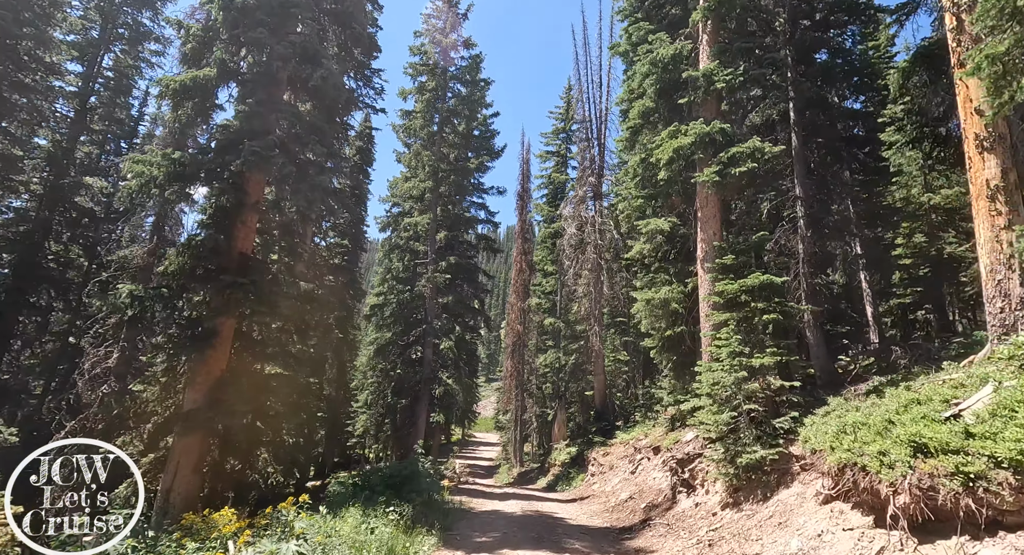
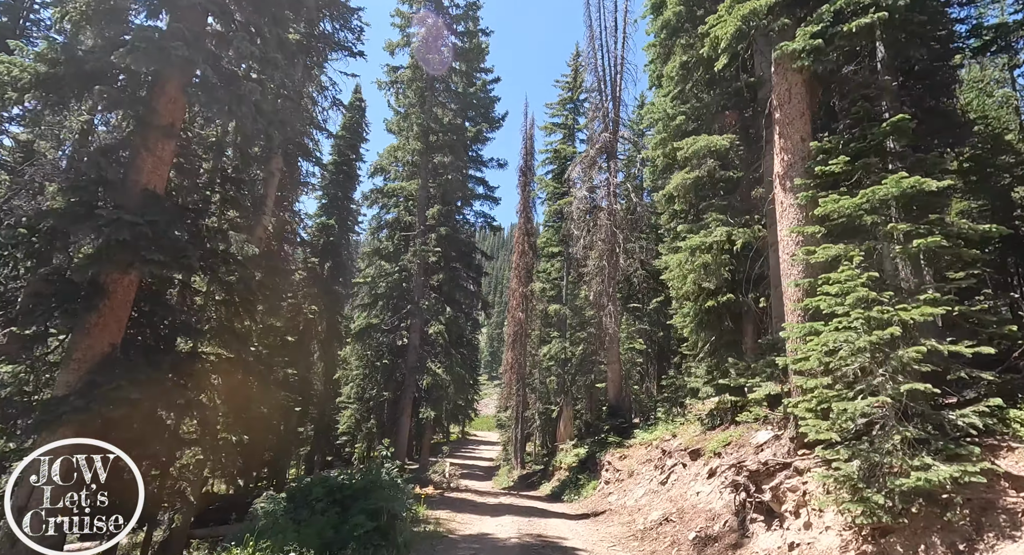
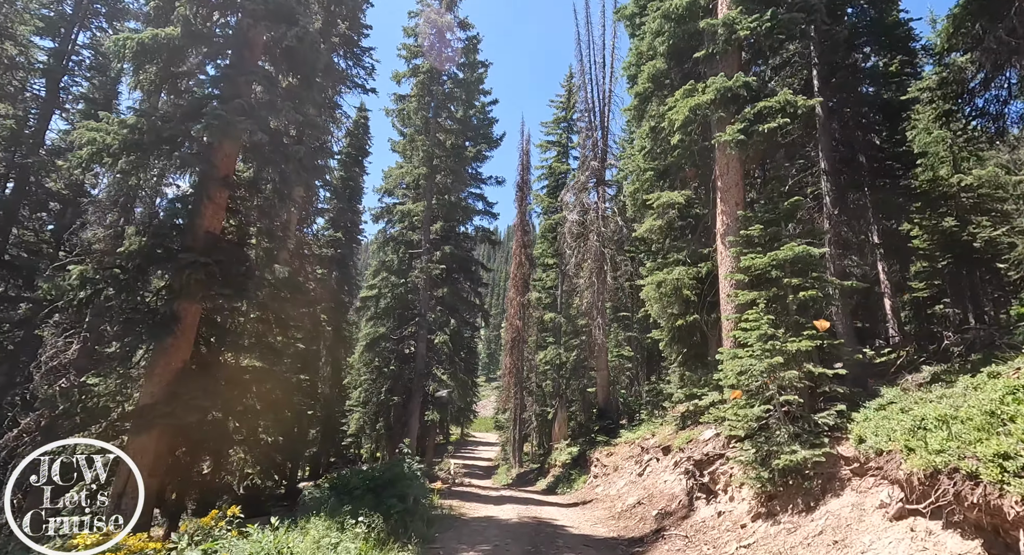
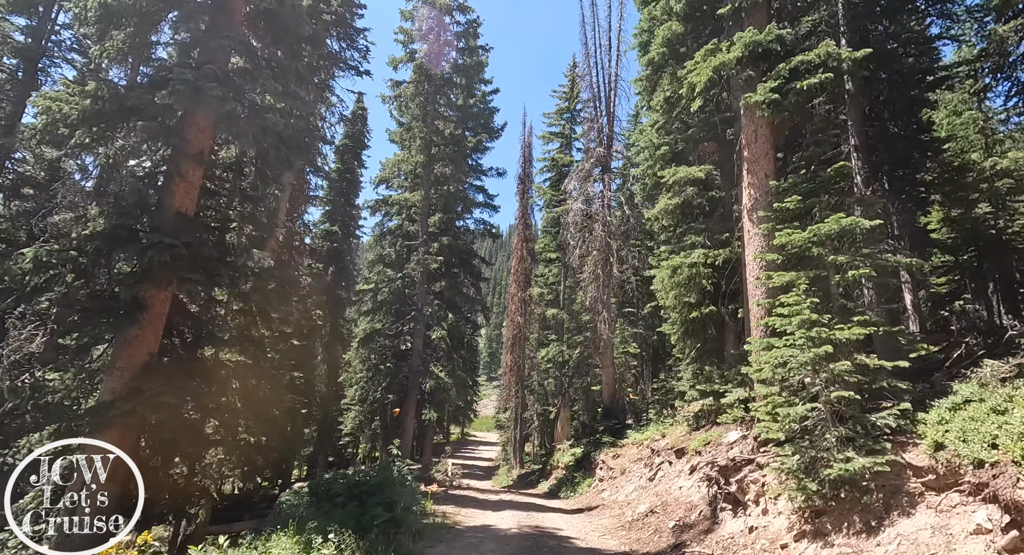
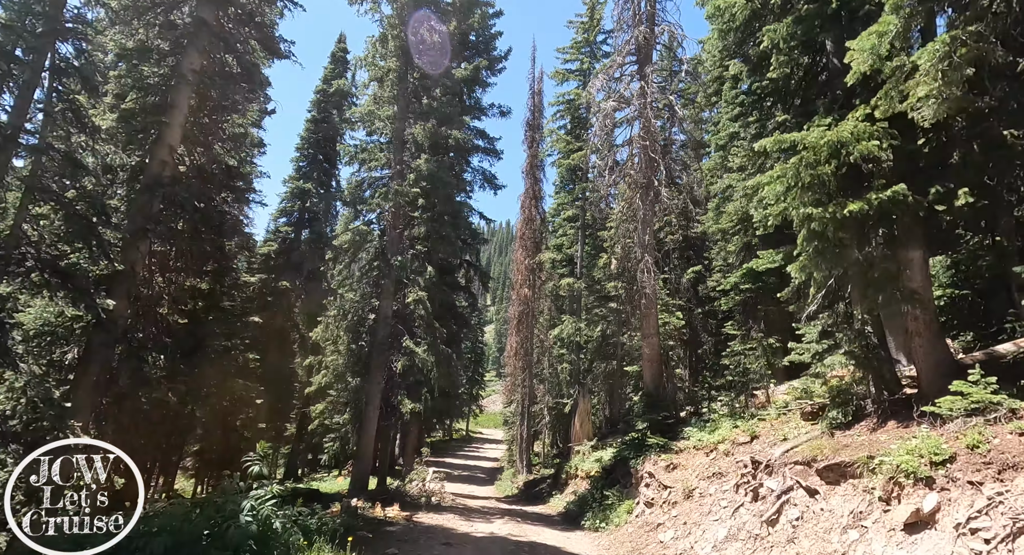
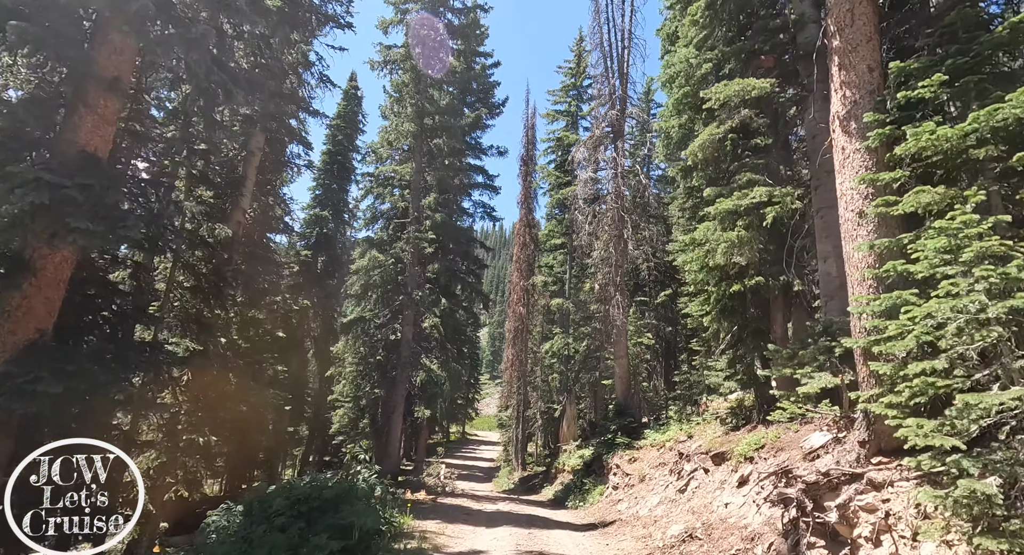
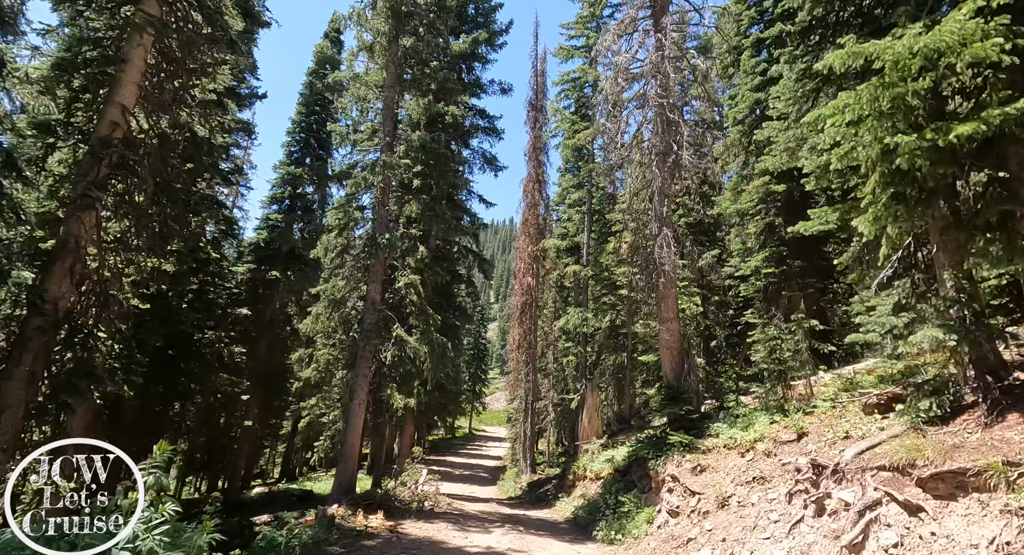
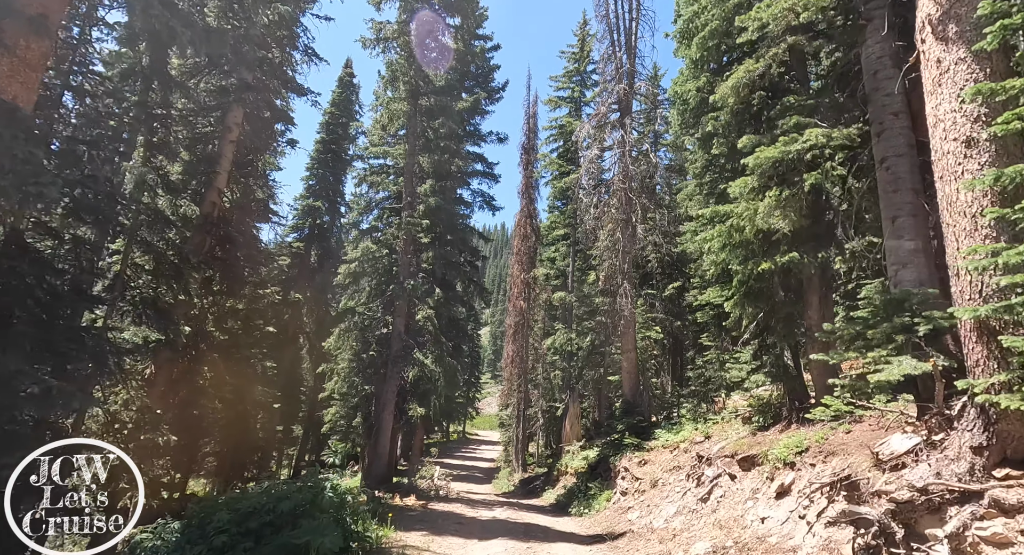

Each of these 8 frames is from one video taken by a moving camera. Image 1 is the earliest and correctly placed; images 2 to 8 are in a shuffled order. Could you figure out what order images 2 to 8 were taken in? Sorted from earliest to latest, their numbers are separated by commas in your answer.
3, 4, 2, 6, 8, 5, 7
